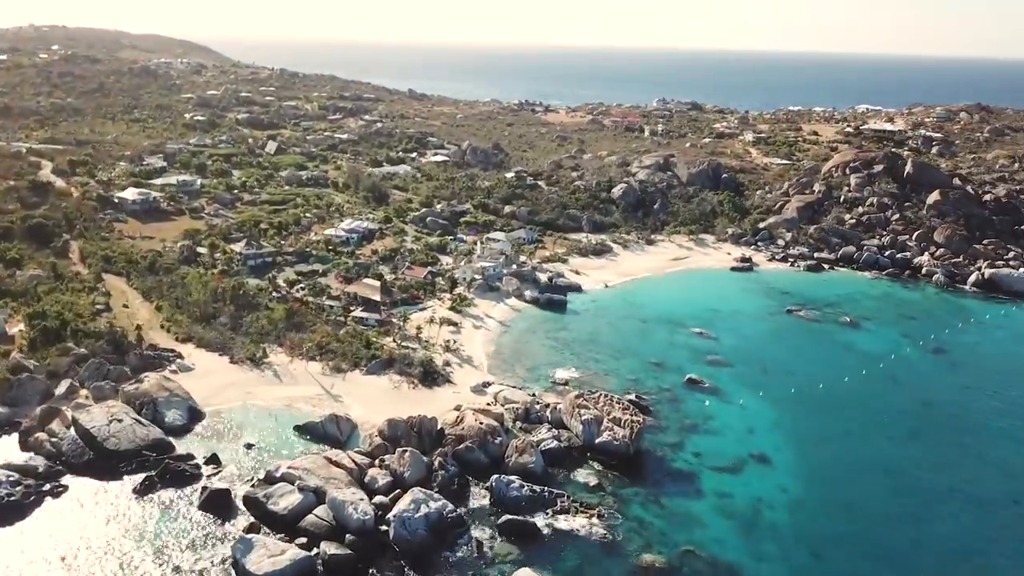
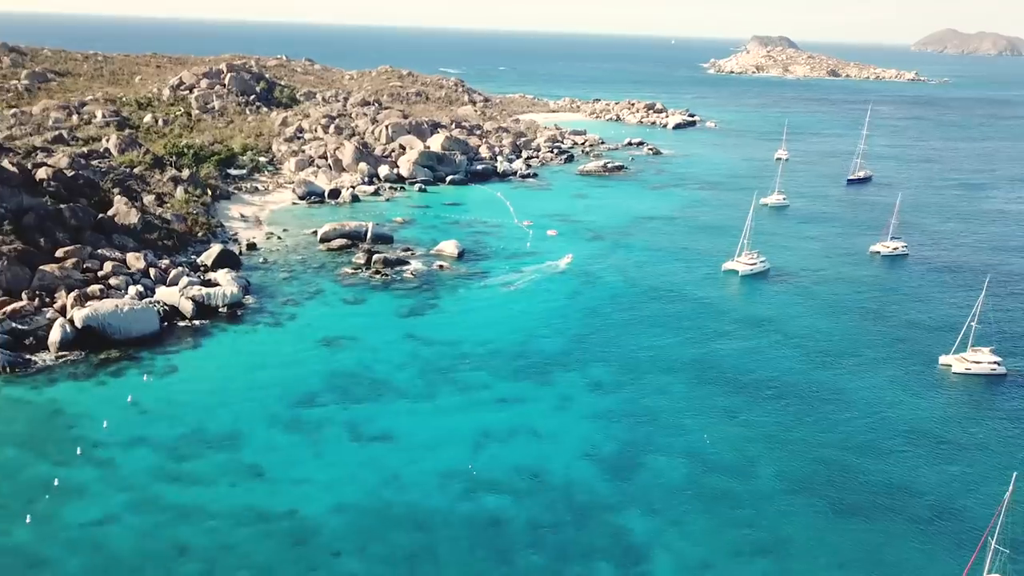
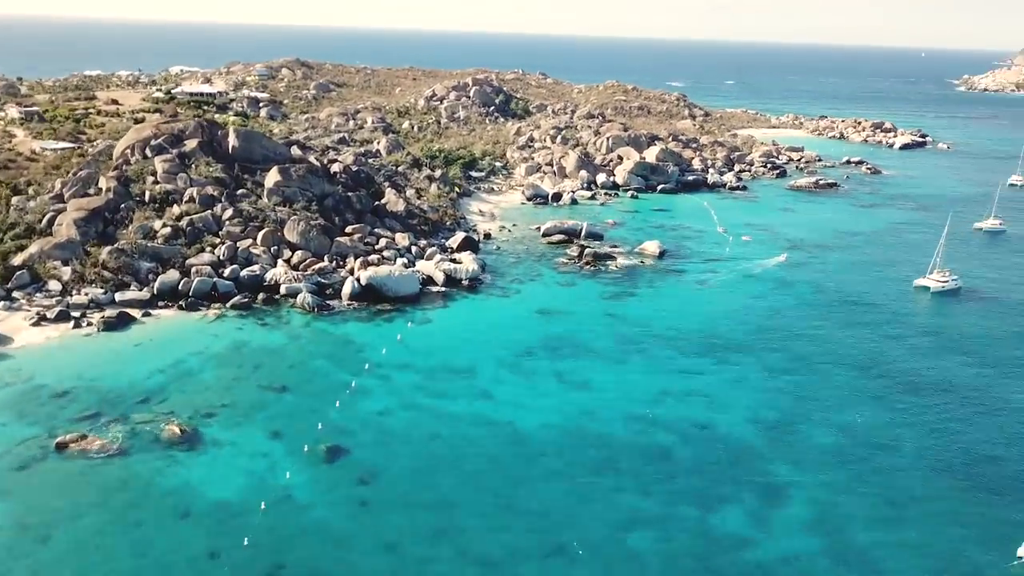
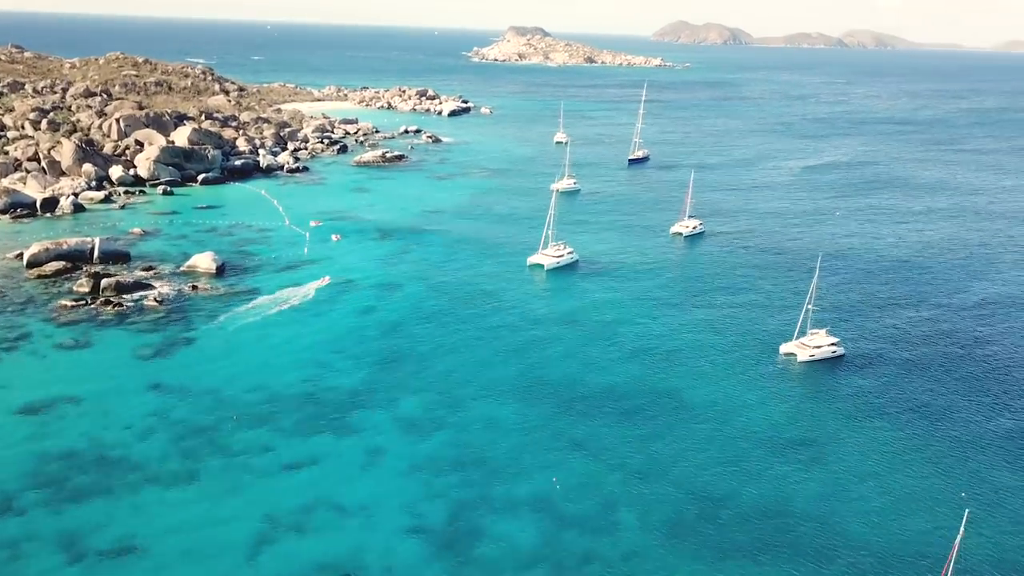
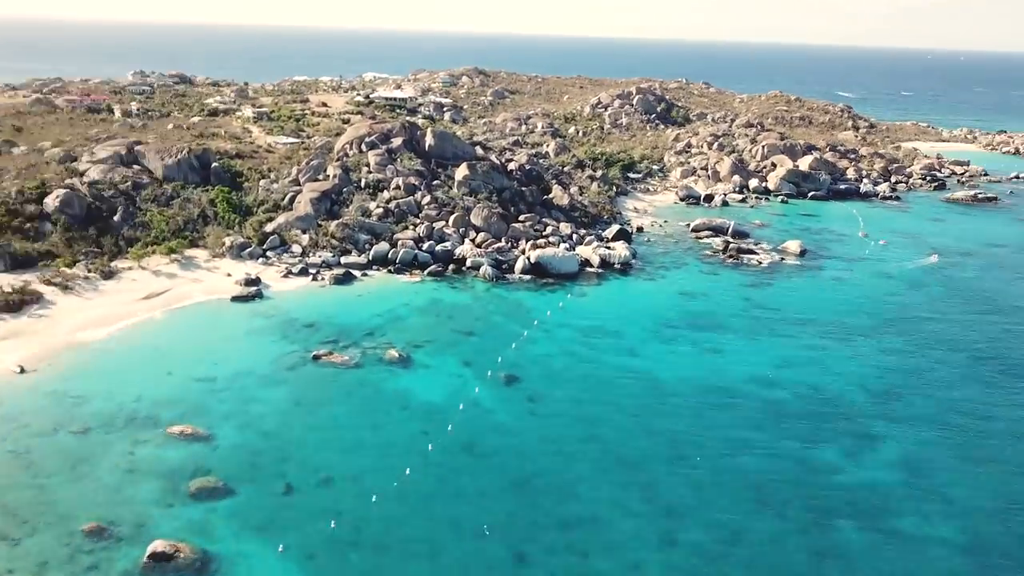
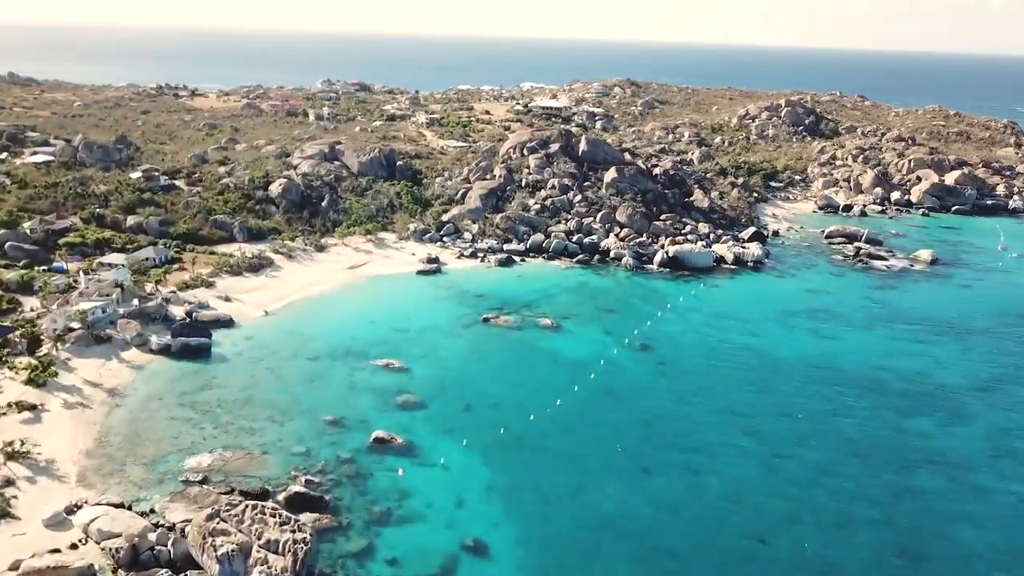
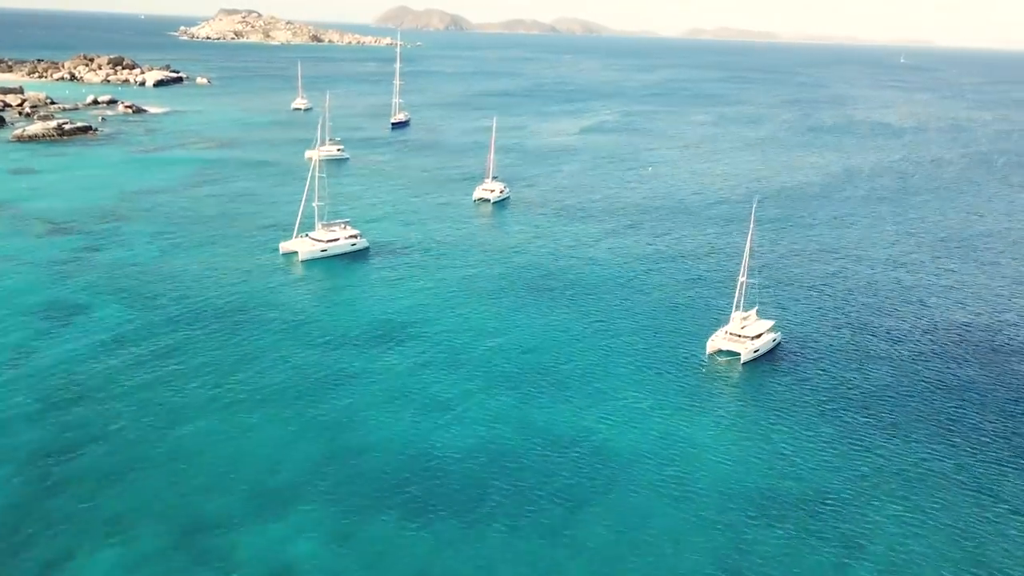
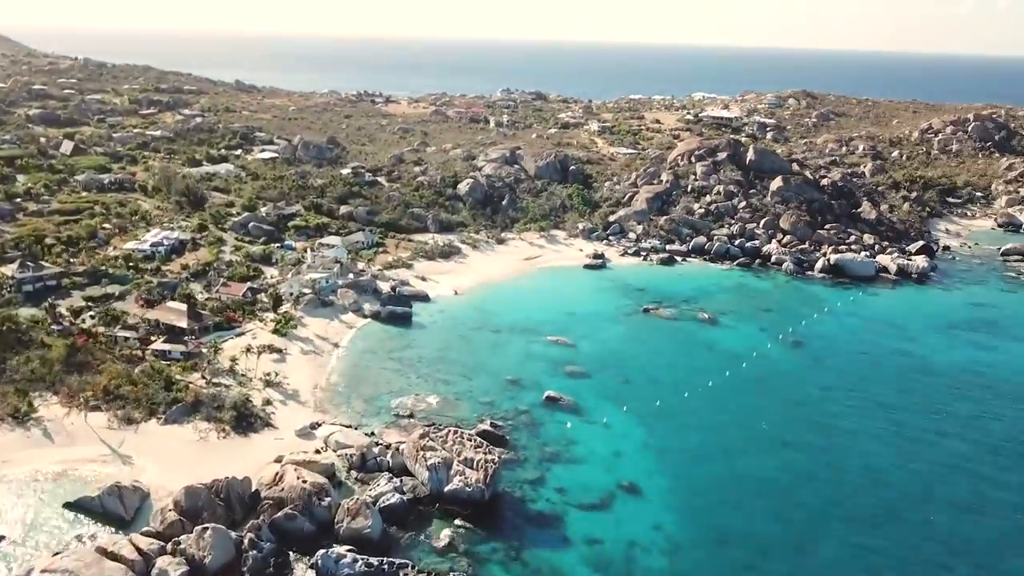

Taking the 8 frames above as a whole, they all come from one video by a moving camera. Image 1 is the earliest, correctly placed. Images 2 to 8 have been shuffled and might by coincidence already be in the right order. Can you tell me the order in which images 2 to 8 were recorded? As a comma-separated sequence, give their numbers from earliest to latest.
8, 6, 5, 3, 2, 4, 7
